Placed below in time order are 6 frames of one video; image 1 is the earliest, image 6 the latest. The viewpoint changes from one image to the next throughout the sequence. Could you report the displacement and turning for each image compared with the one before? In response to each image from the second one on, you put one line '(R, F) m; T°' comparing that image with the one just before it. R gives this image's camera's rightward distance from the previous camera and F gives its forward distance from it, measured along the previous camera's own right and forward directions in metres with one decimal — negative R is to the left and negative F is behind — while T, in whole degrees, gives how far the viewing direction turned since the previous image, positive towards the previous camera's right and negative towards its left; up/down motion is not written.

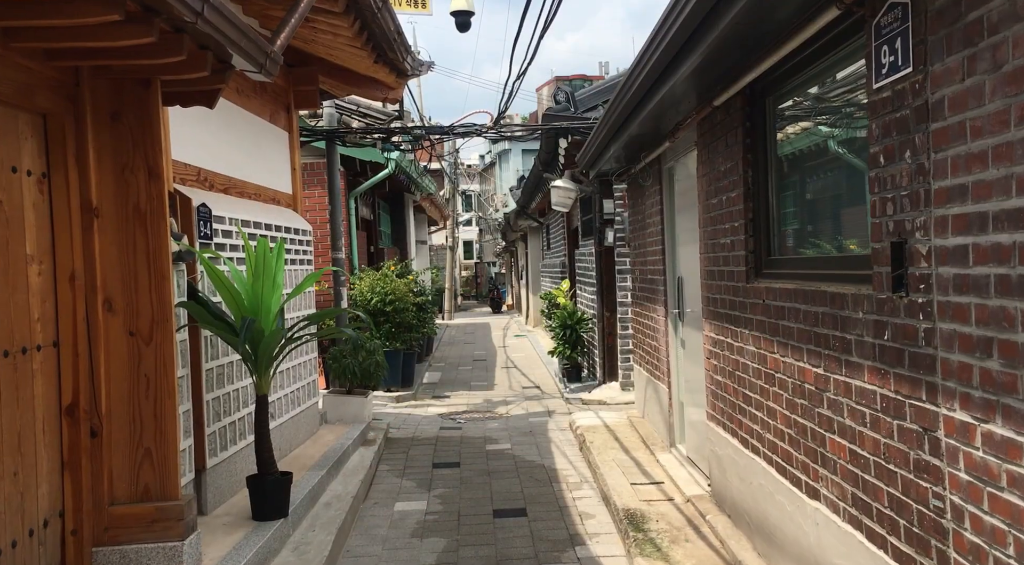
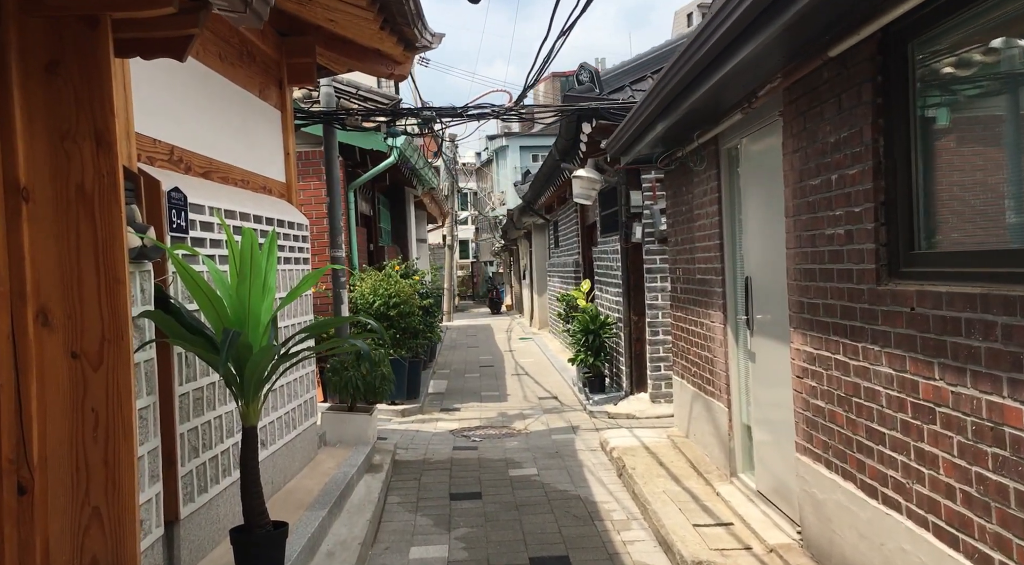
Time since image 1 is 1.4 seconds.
(-0.2, +0.8) m; 0°
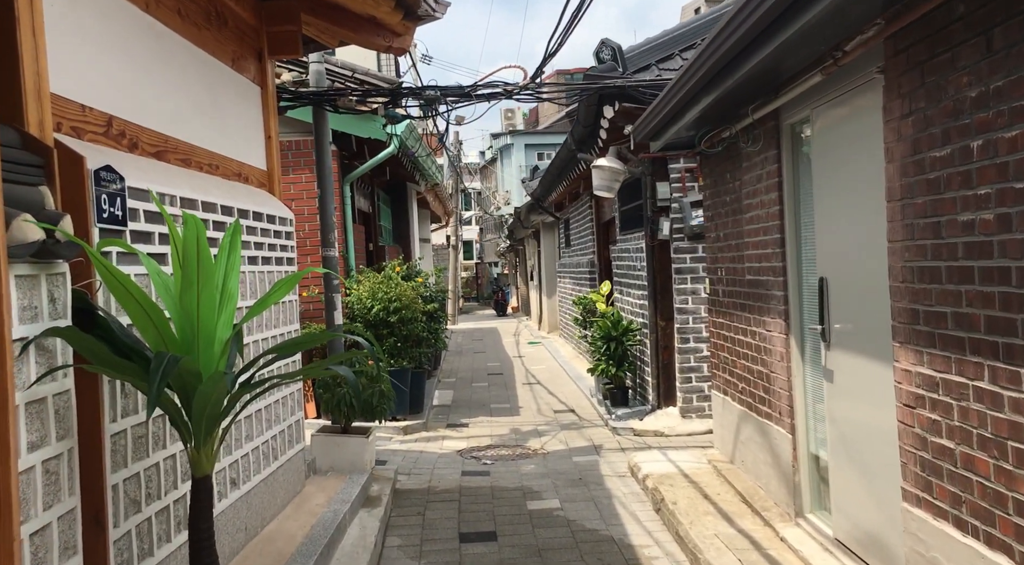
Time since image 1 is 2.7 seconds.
(-0.1, +0.8) m; 0°
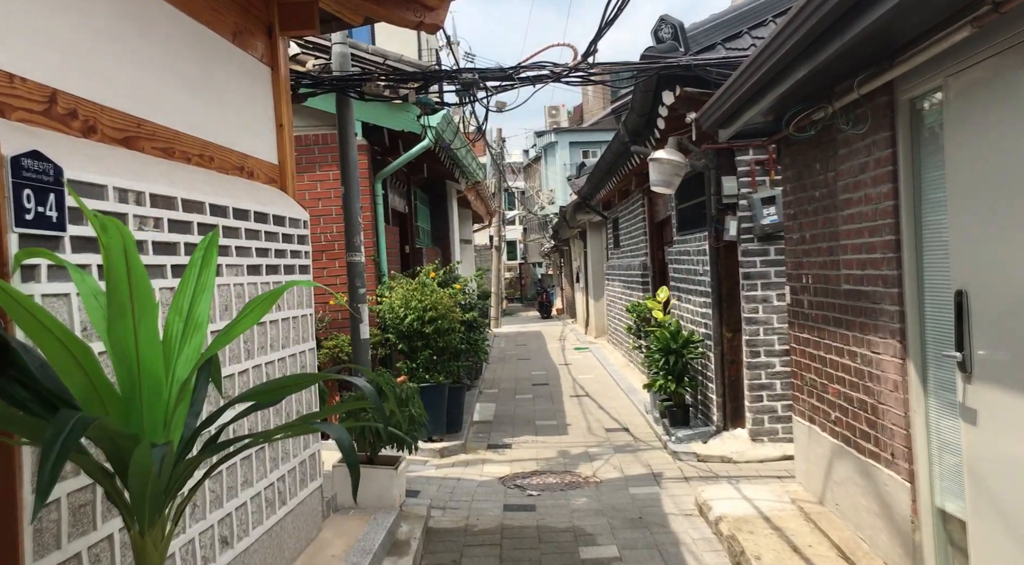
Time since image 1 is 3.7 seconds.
(0.0, +0.7) m; -3°
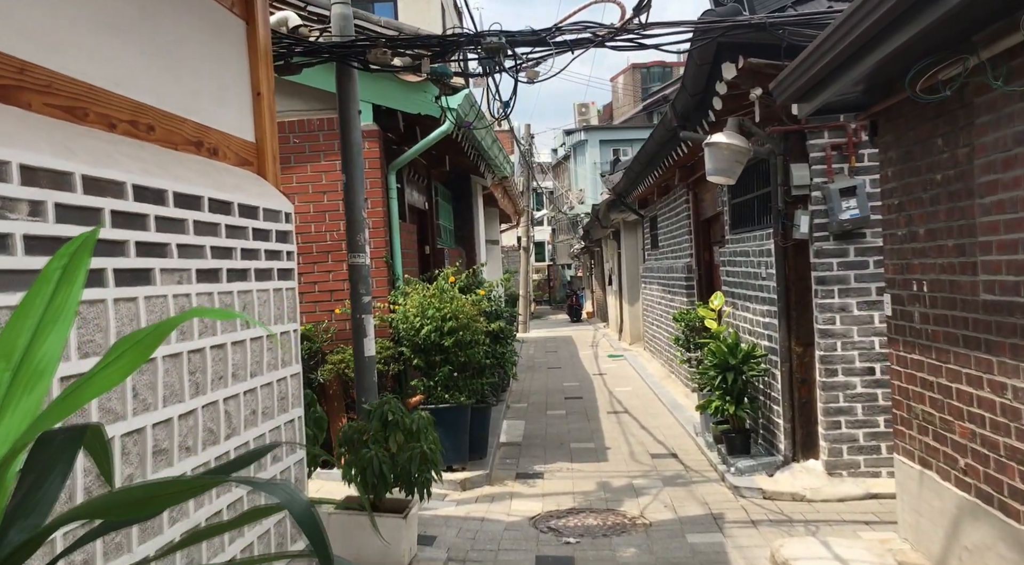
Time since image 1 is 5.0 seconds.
(0.0, +0.8) m; -2°
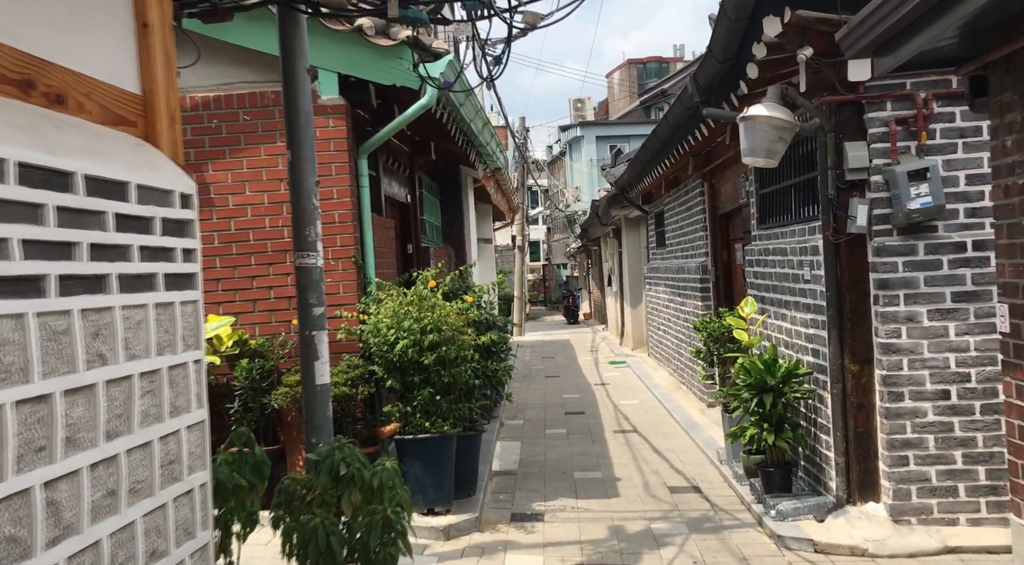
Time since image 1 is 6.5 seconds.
(0.0, +0.9) m; 0°
